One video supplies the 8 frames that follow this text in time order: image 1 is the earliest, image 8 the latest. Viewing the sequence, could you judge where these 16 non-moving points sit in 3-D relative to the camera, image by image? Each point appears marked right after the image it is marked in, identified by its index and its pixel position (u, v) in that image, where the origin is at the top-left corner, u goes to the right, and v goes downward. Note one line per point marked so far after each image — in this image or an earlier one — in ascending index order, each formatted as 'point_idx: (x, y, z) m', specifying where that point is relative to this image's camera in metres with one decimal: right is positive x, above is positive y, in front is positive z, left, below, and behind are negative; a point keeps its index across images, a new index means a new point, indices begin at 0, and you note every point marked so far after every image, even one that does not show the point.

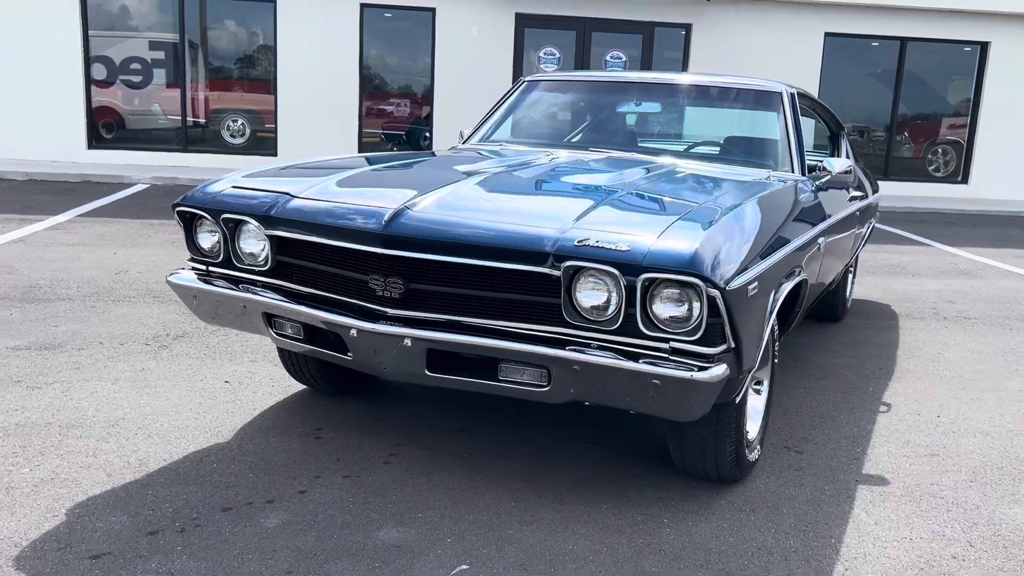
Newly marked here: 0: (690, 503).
0: (+0.6, -0.8, +3.2) m
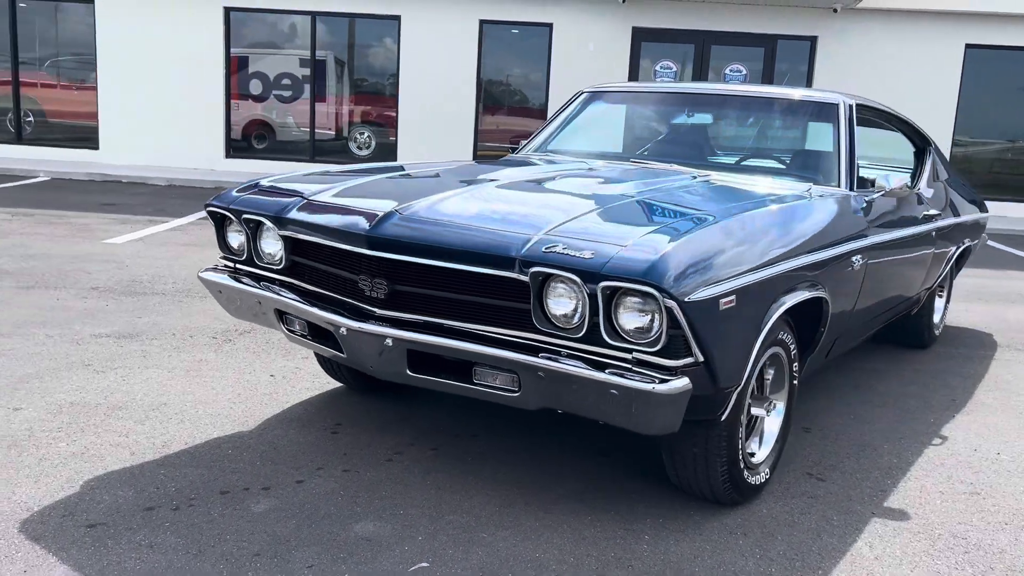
0: (+0.6, -0.8, +3.1) m
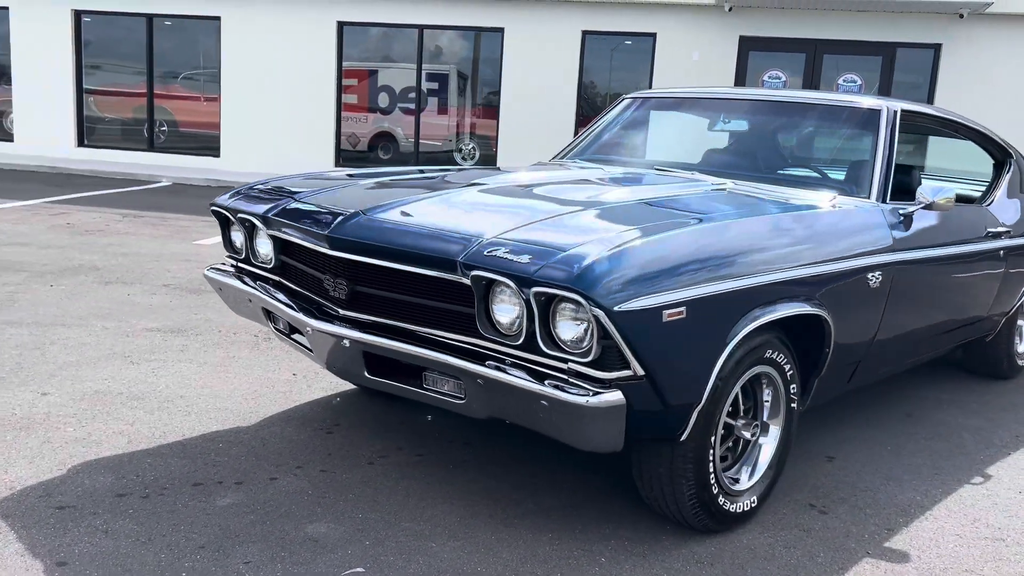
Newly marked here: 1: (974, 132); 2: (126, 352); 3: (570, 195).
0: (+0.4, -0.9, +3.0) m
1: (+2.6, +0.9, +4.9) m
2: (-2.2, -0.4, +4.9) m
3: (+0.2, +0.4, +3.4) m
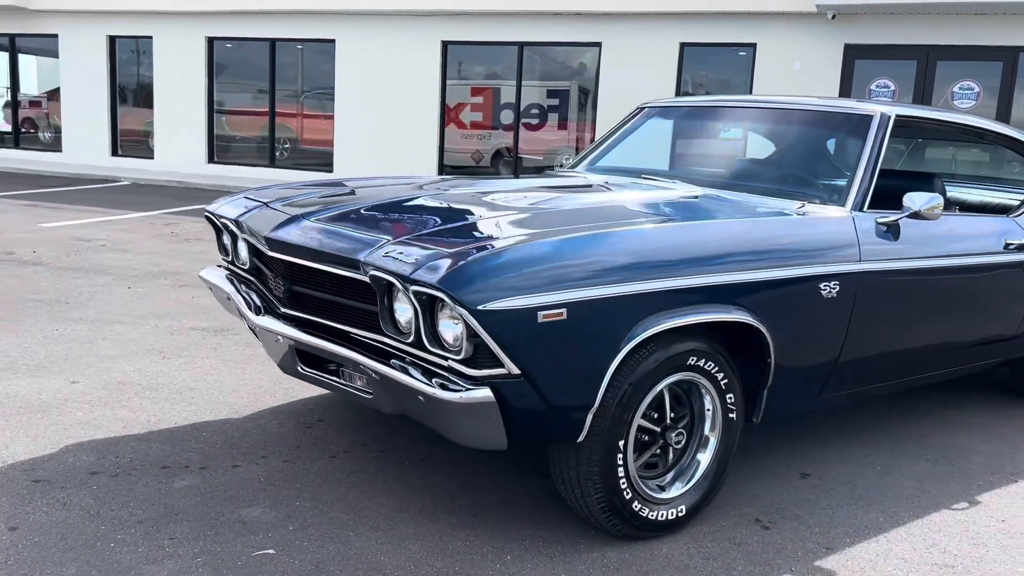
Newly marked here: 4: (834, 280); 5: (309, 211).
0: (+0.1, -0.9, +3.0) m
1: (+2.6, +0.8, +4.6) m
2: (-2.1, -0.4, +5.3) m
3: (0.0, +0.3, +3.5) m
4: (+1.2, 0.0, +3.4) m
5: (-0.8, +0.3, +3.3) m
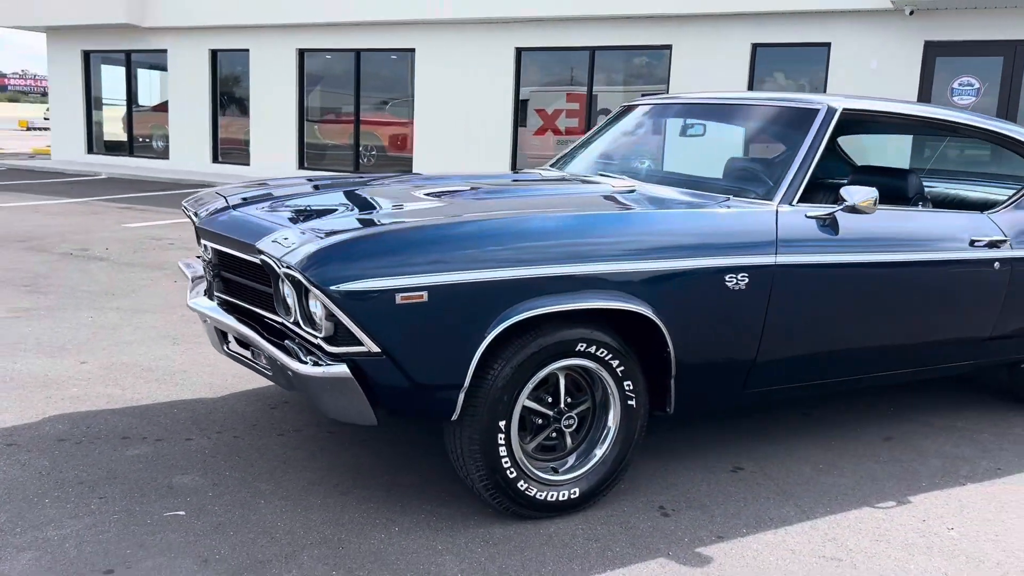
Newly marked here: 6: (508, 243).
0: (-0.2, -0.8, +3.1) m
1: (+2.4, +0.8, +4.4) m
2: (-2.2, -0.3, +5.7) m
3: (-0.3, +0.4, +3.7) m
4: (+0.9, +0.1, +3.4) m
5: (-1.1, +0.4, +3.6) m
6: (0.0, +0.2, +2.9) m
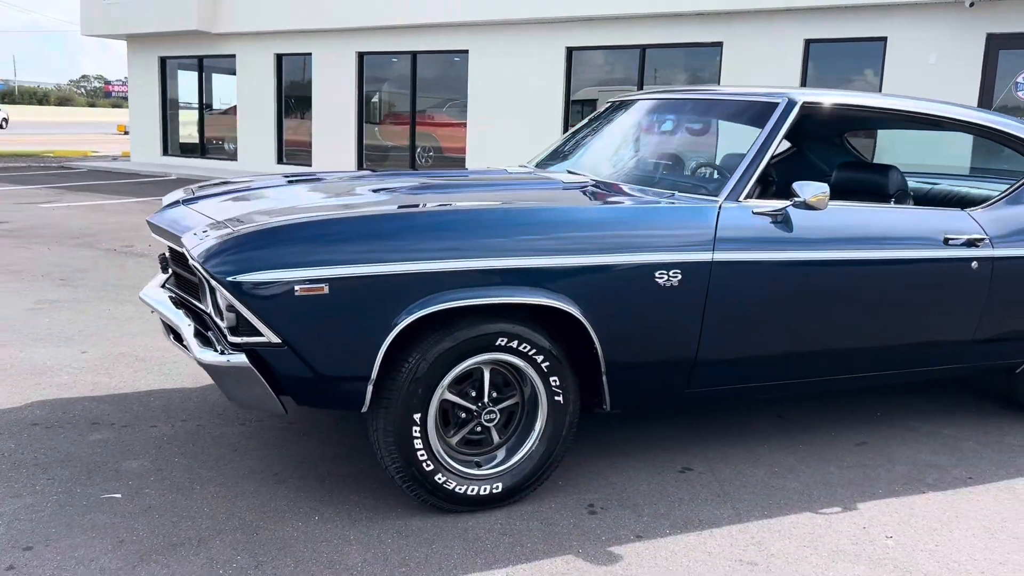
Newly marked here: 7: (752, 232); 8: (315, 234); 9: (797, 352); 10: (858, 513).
0: (-0.5, -0.8, +3.2) m
1: (+2.2, +0.8, +4.2) m
2: (-2.3, -0.3, +5.9) m
3: (-0.5, +0.4, +3.7) m
4: (+0.6, +0.1, +3.3) m
5: (-1.3, +0.4, +3.7) m
6: (-0.3, +0.2, +3.0) m
7: (+0.9, +0.2, +3.5) m
8: (-0.7, +0.2, +2.8) m
9: (+1.2, -0.3, +3.7) m
10: (+1.3, -0.9, +3.3) m
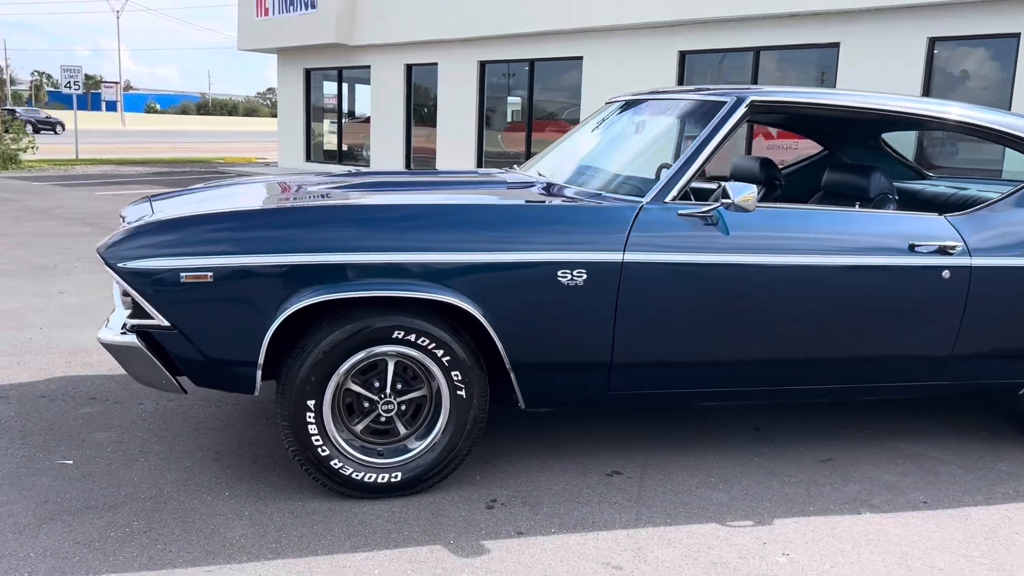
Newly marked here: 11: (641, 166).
0: (-0.9, -0.8, +3.3) m
1: (+2.0, +0.7, +3.9) m
2: (-2.1, -0.2, +6.3) m
3: (-0.8, +0.4, +3.9) m
4: (+0.3, +0.1, +3.3) m
5: (-1.6, +0.4, +4.0) m
6: (-0.7, +0.2, +3.1) m
7: (+0.6, +0.2, +3.5) m
8: (-1.1, +0.2, +3.0) m
9: (+0.9, -0.3, +3.6) m
10: (+0.9, -0.9, +3.2) m
11: (+0.6, +0.5, +3.8) m
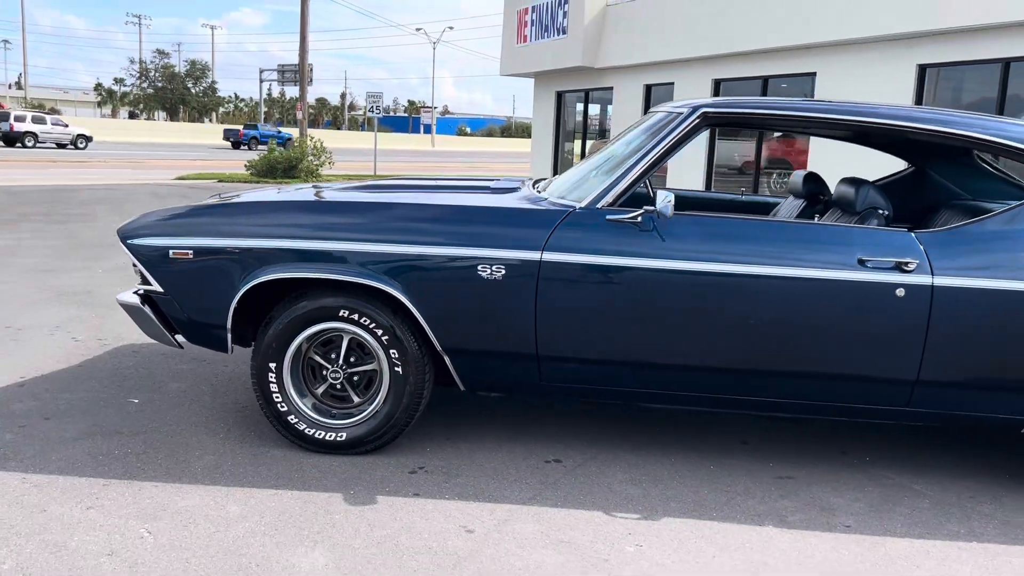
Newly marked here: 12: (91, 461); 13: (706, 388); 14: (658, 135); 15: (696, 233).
0: (-1.2, -0.7, +4.0) m
1: (+1.9, +0.7, +3.7) m
2: (-1.4, -0.2, +7.3) m
3: (-0.8, +0.5, +4.5) m
4: (0.0, +0.1, +3.6) m
5: (-1.5, +0.5, +4.9) m
6: (-1.0, +0.3, +3.8) m
7: (+0.4, +0.2, +3.7) m
8: (-1.4, +0.3, +3.8) m
9: (+0.7, -0.3, +3.7) m
10: (+0.5, -0.9, +3.3) m
11: (+0.4, +0.5, +4.0) m
12: (-1.8, -0.7, +3.7) m
13: (+0.9, -0.4, +3.7) m
14: (+0.7, +0.7, +3.8) m
15: (+0.8, +0.2, +3.6) m
